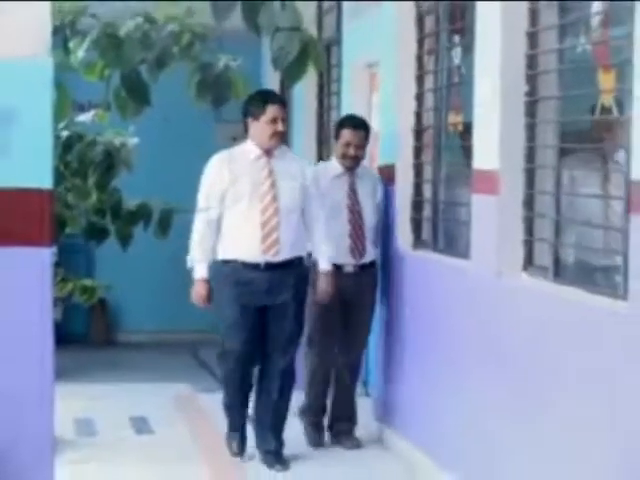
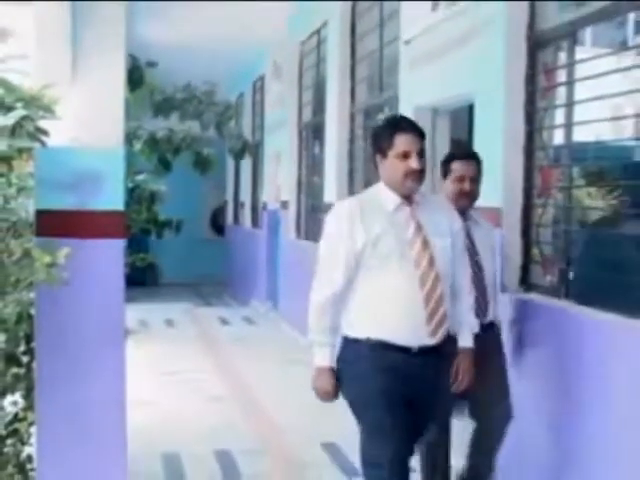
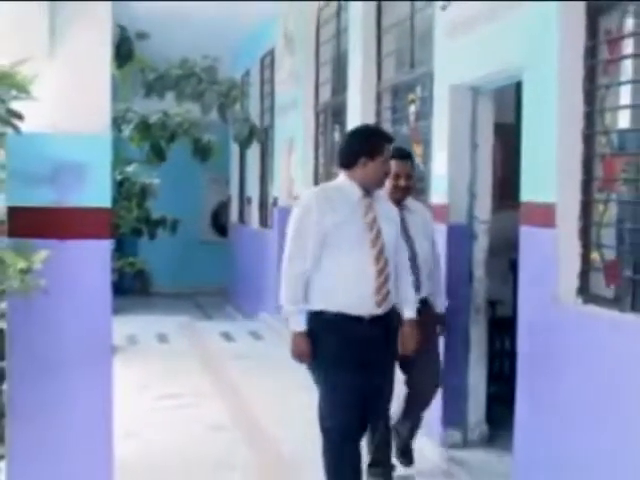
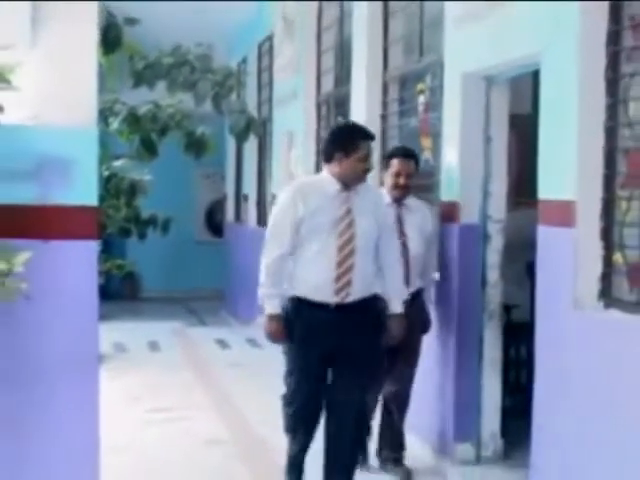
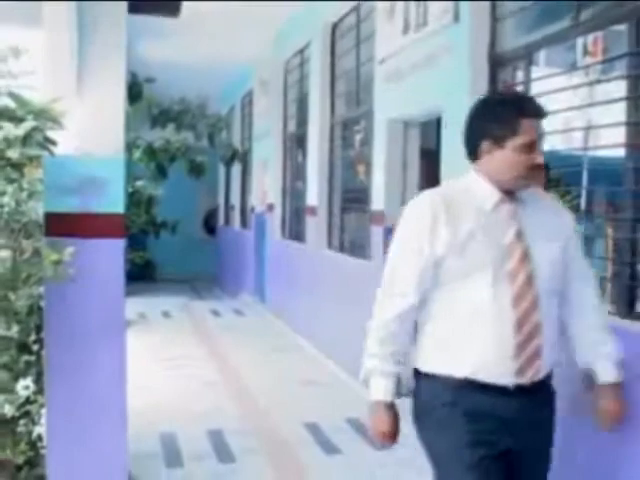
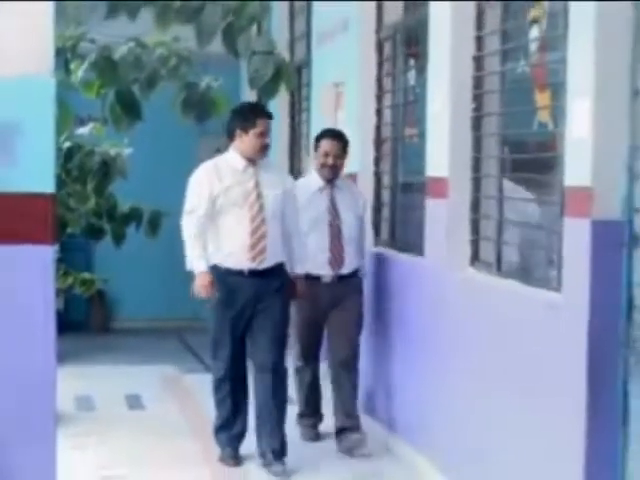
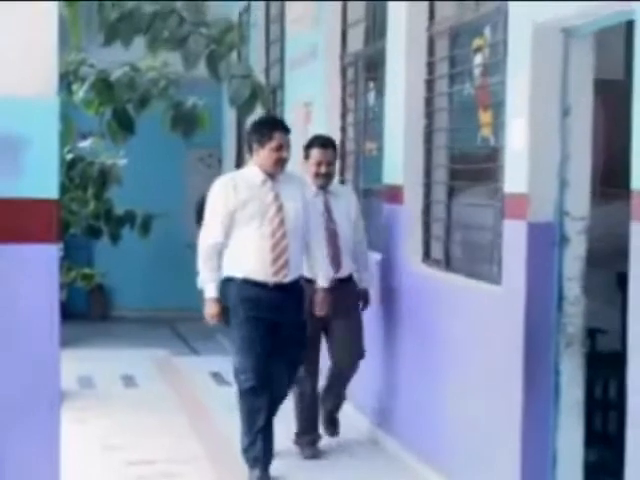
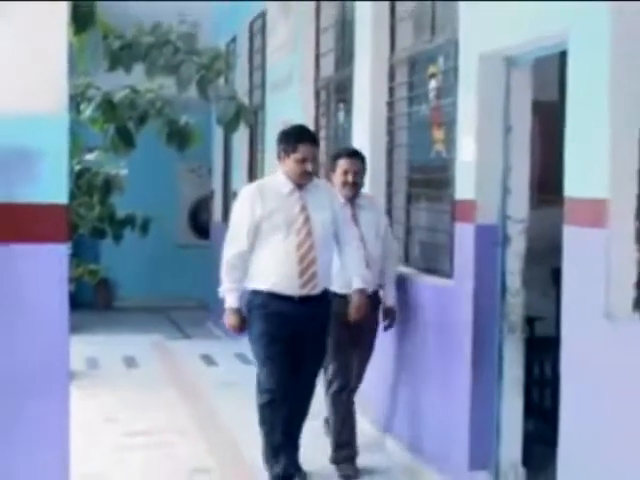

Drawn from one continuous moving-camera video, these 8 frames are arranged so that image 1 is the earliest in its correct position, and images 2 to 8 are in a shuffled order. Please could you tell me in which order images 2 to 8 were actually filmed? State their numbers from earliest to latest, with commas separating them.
6, 7, 8, 4, 3, 2, 5
